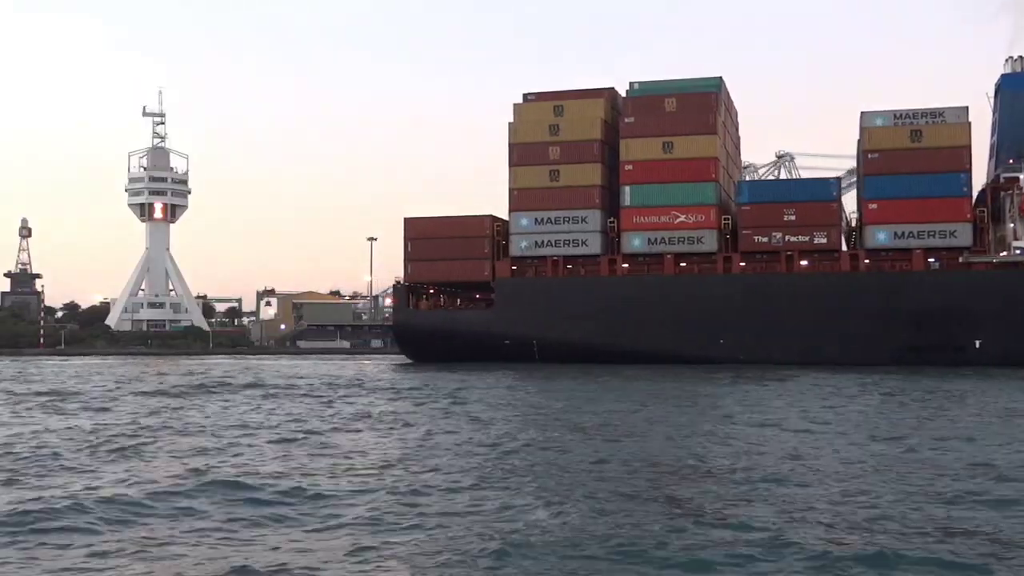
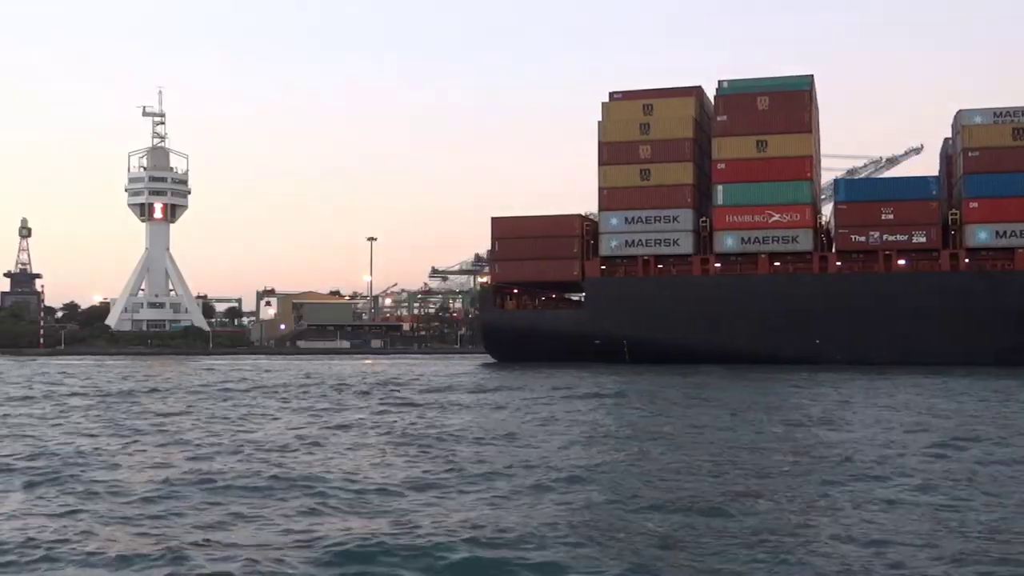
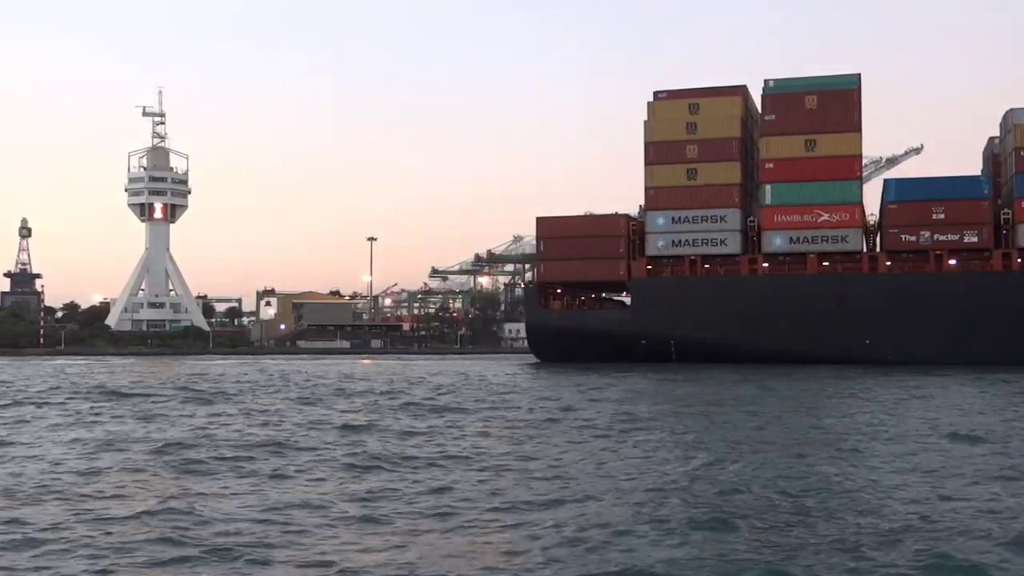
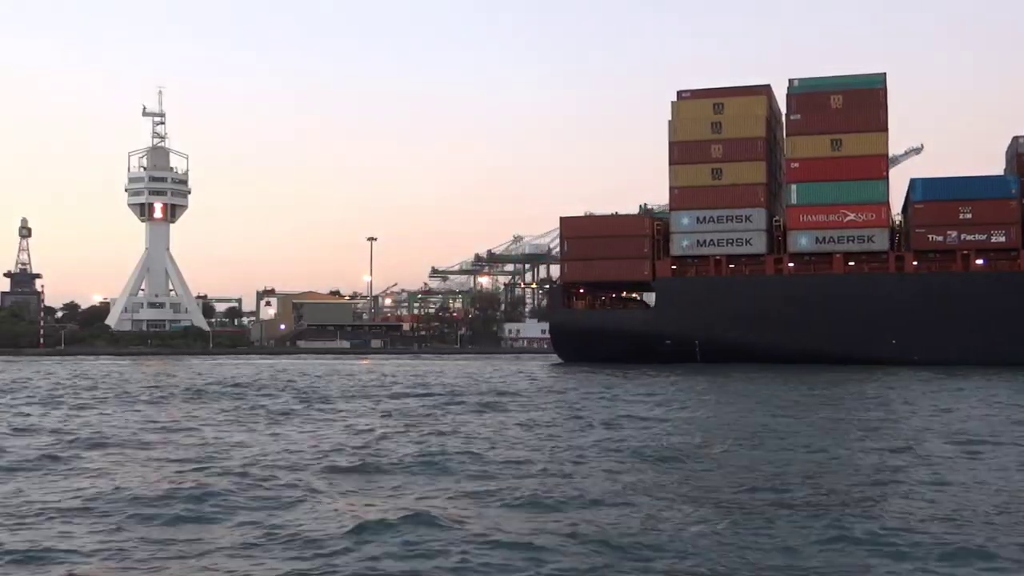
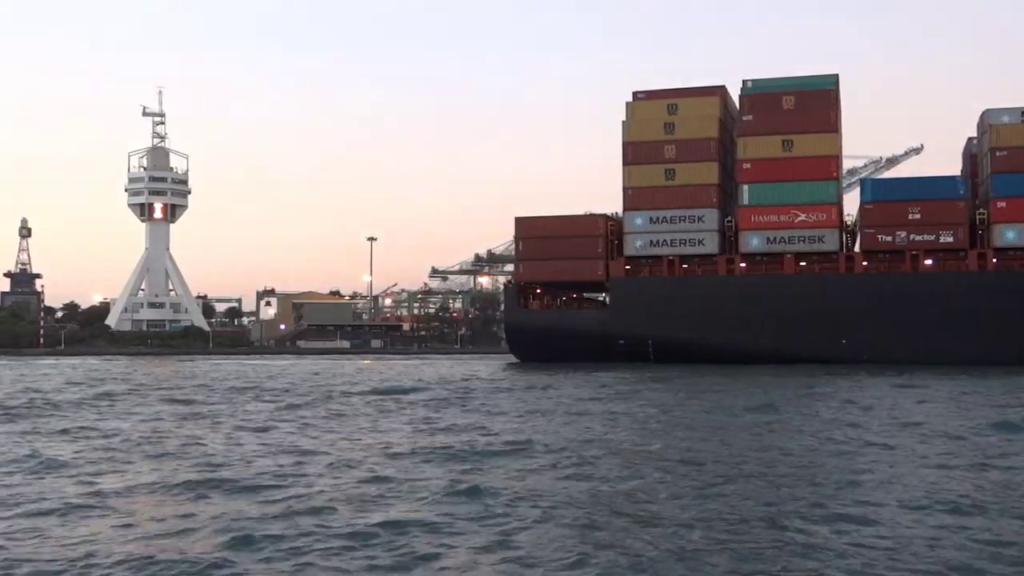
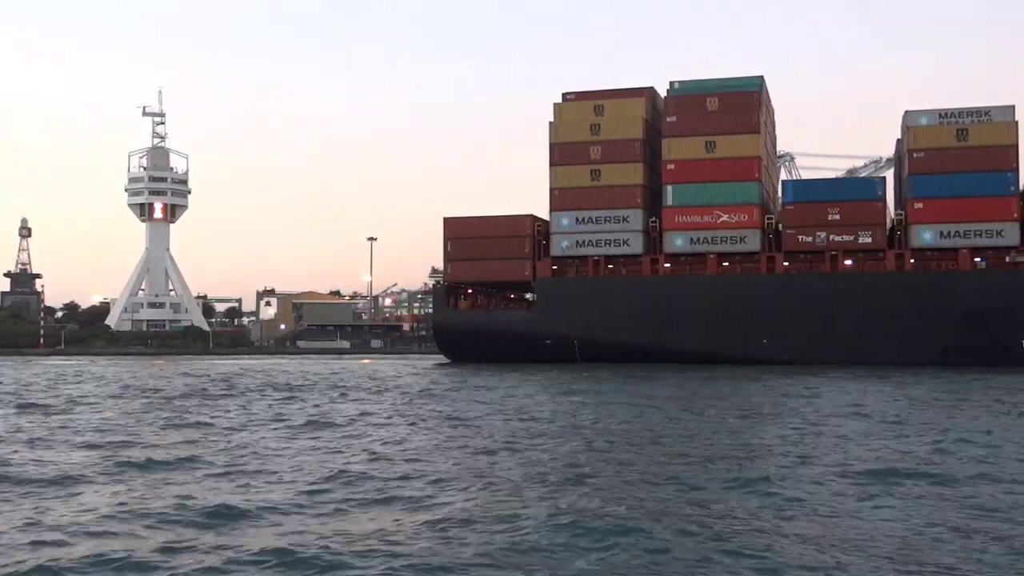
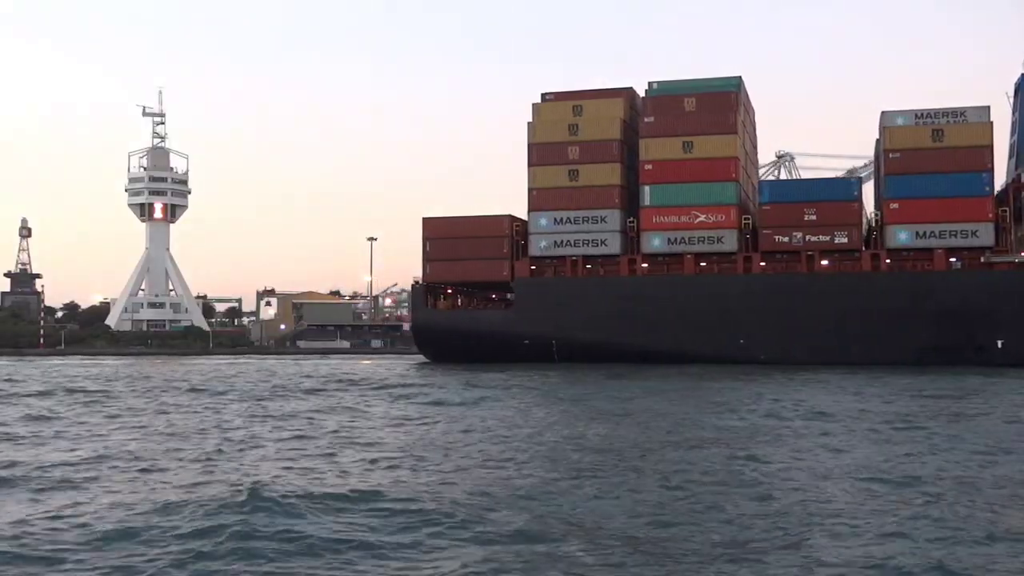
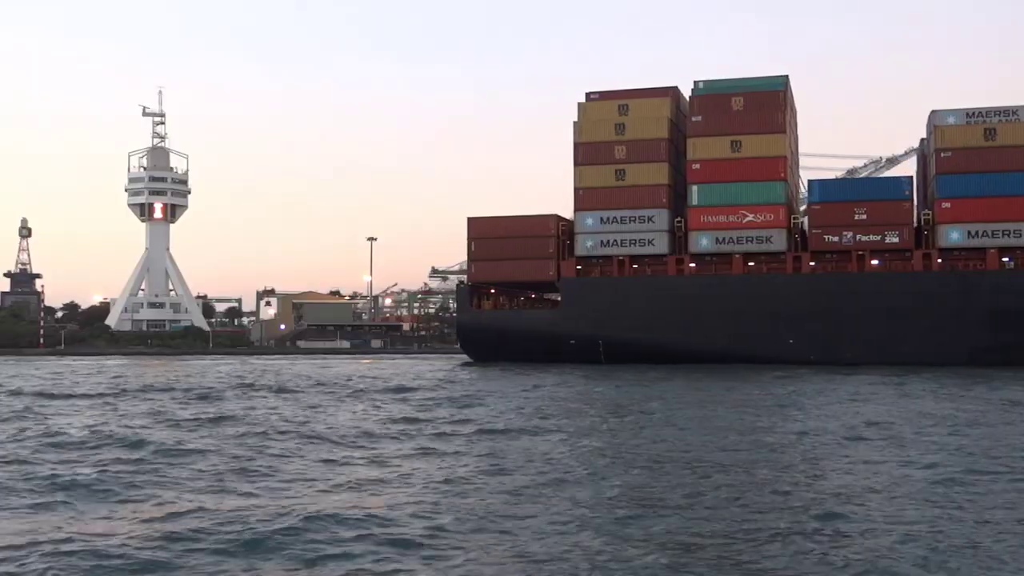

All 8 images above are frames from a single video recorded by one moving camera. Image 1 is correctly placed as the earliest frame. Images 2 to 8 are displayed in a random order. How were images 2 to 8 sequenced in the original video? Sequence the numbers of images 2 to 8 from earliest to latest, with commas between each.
7, 6, 8, 2, 5, 3, 4
